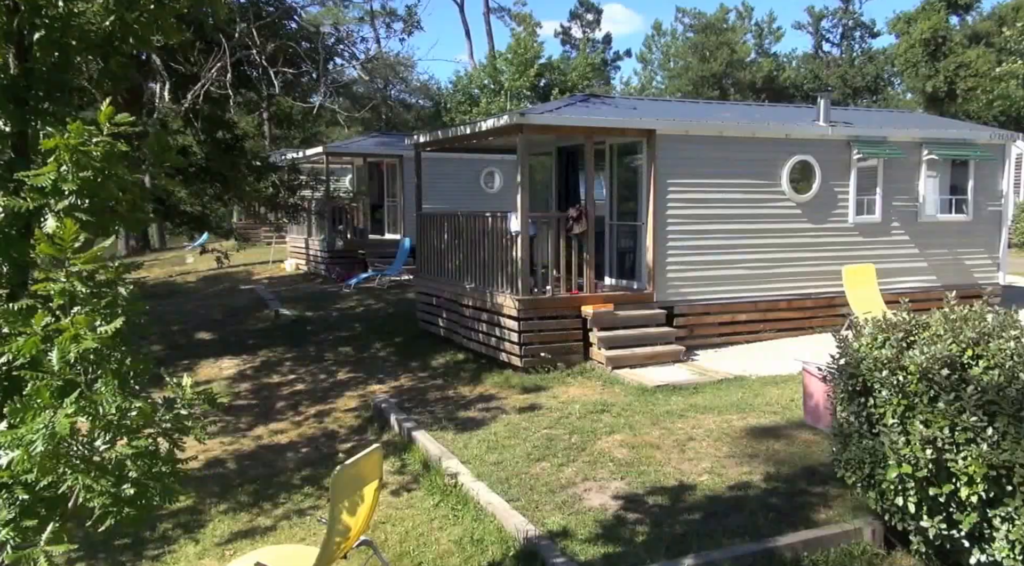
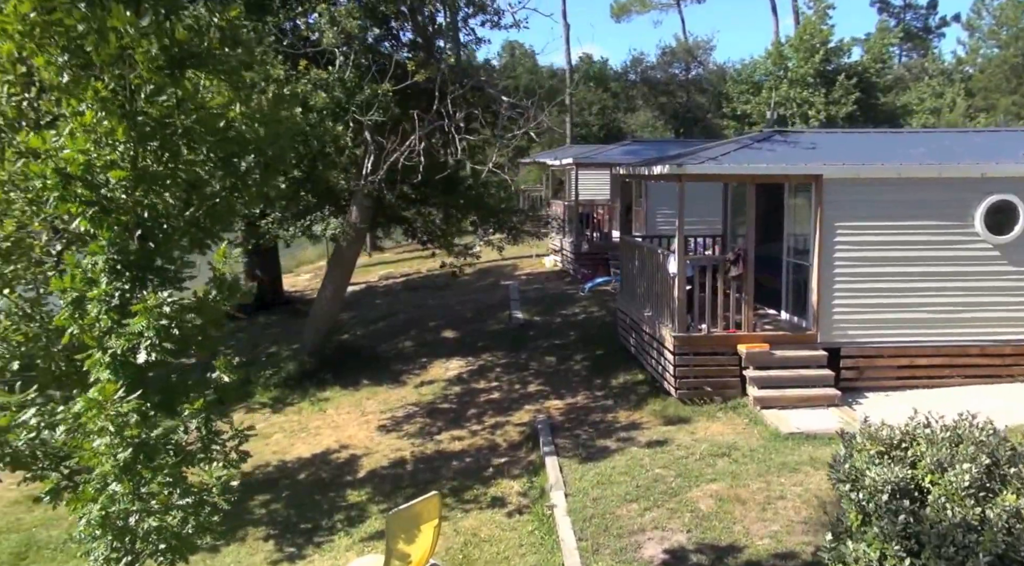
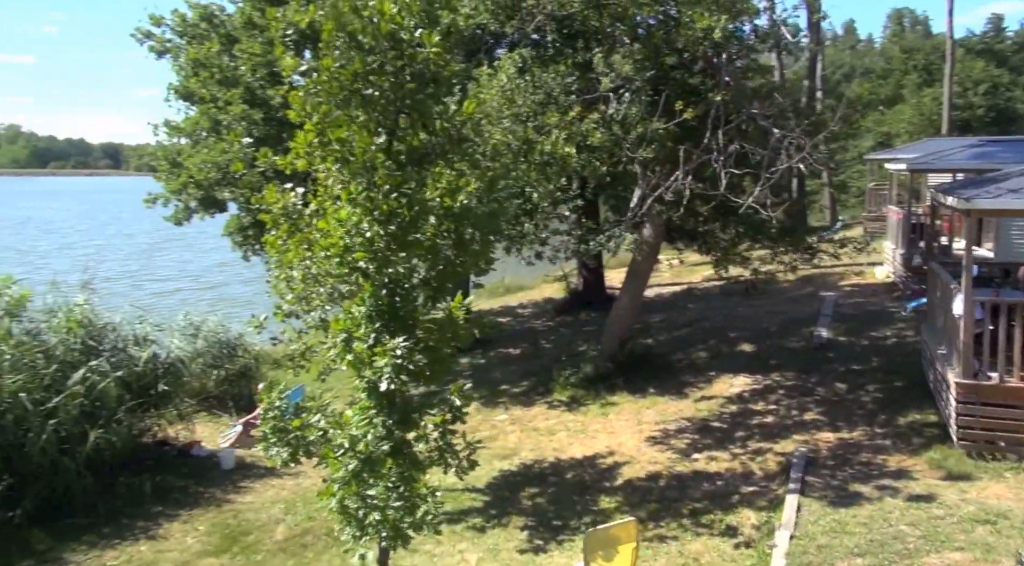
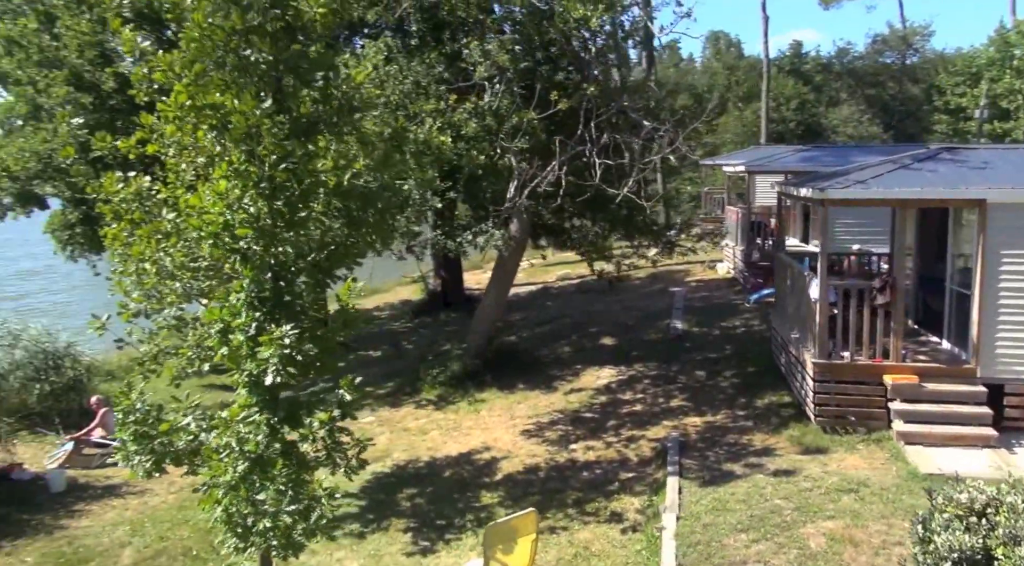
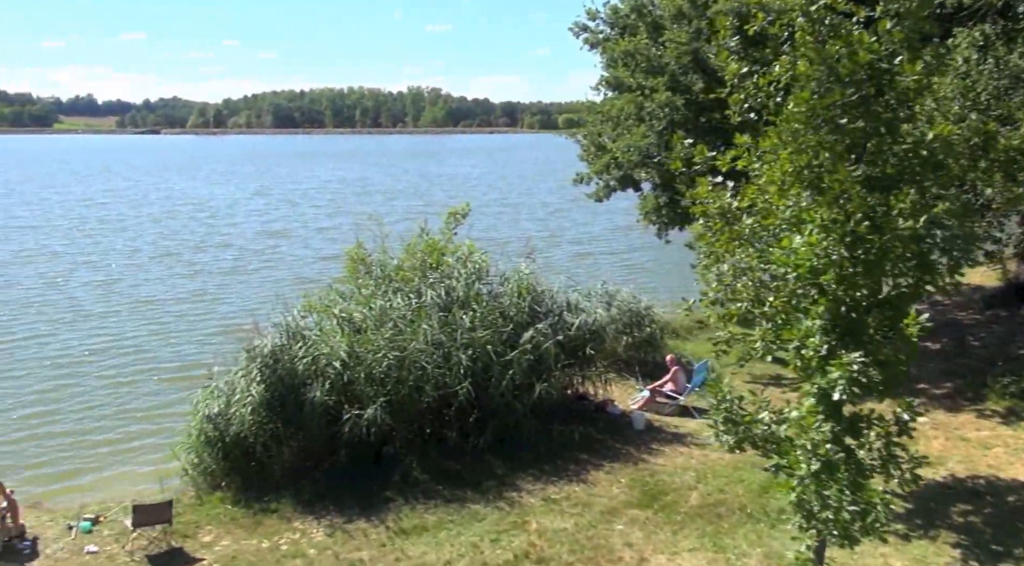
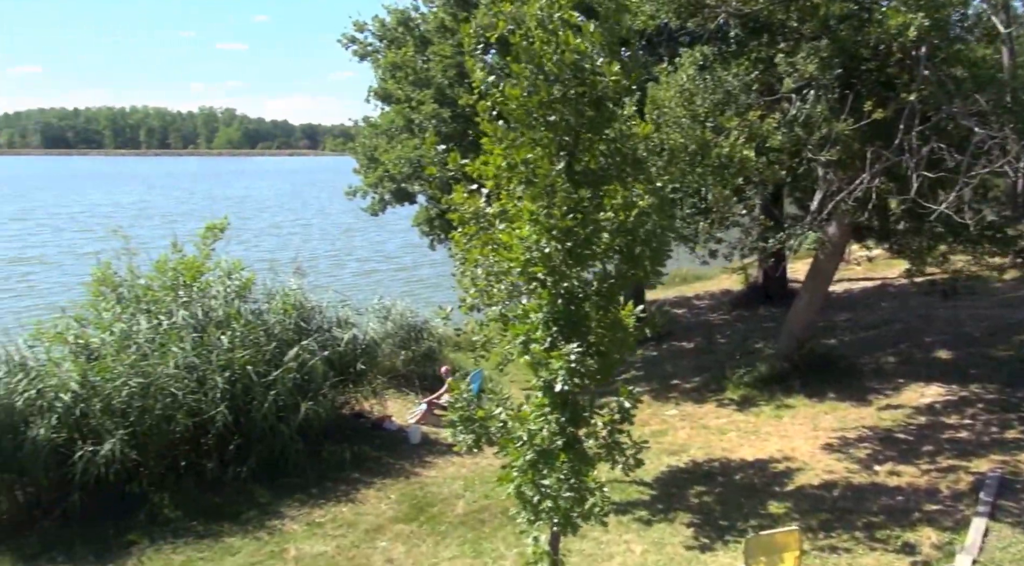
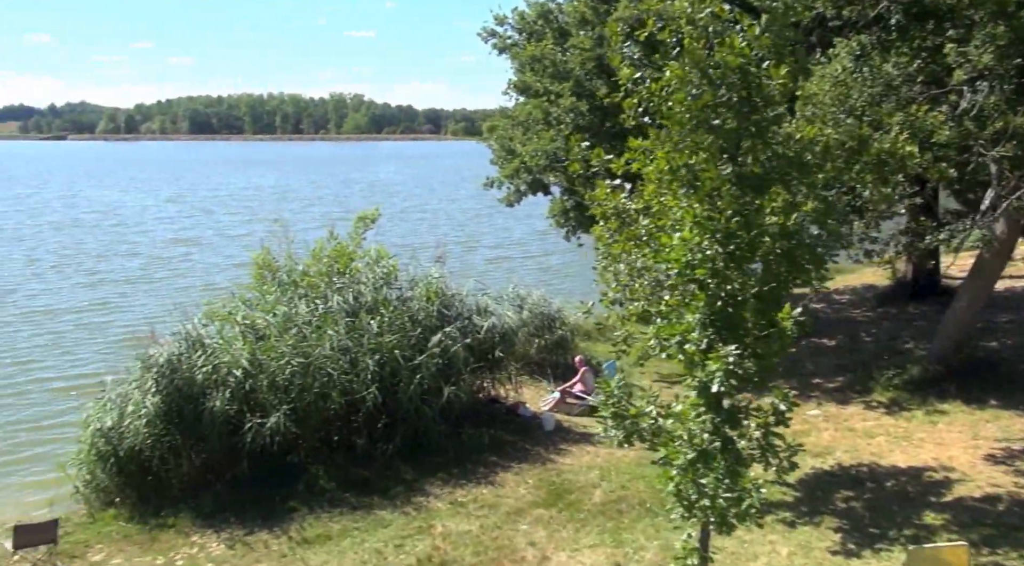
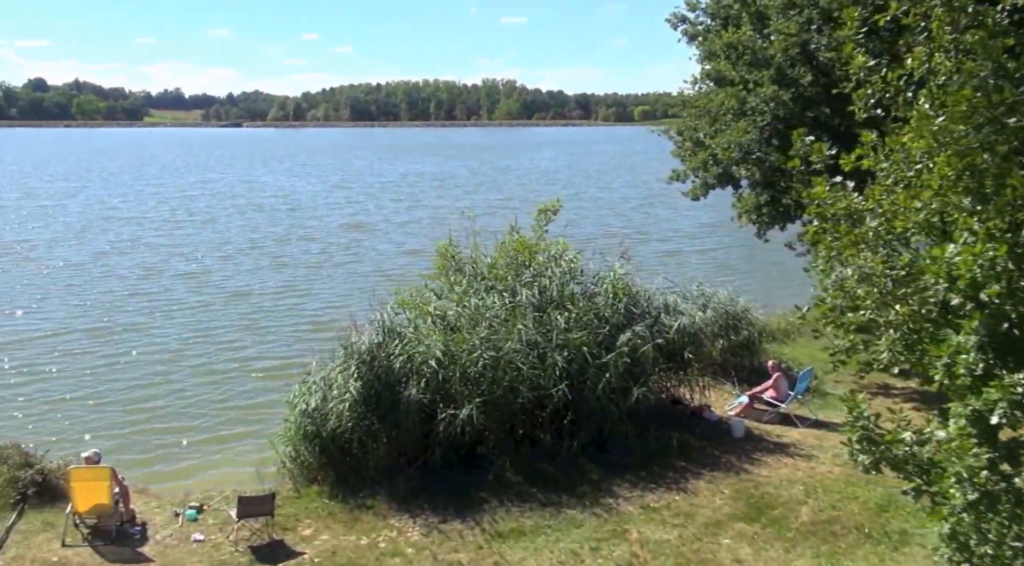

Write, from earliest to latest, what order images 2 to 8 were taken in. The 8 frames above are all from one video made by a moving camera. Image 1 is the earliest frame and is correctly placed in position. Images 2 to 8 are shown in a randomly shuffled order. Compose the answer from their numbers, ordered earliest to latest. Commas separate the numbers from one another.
2, 4, 3, 6, 7, 5, 8
